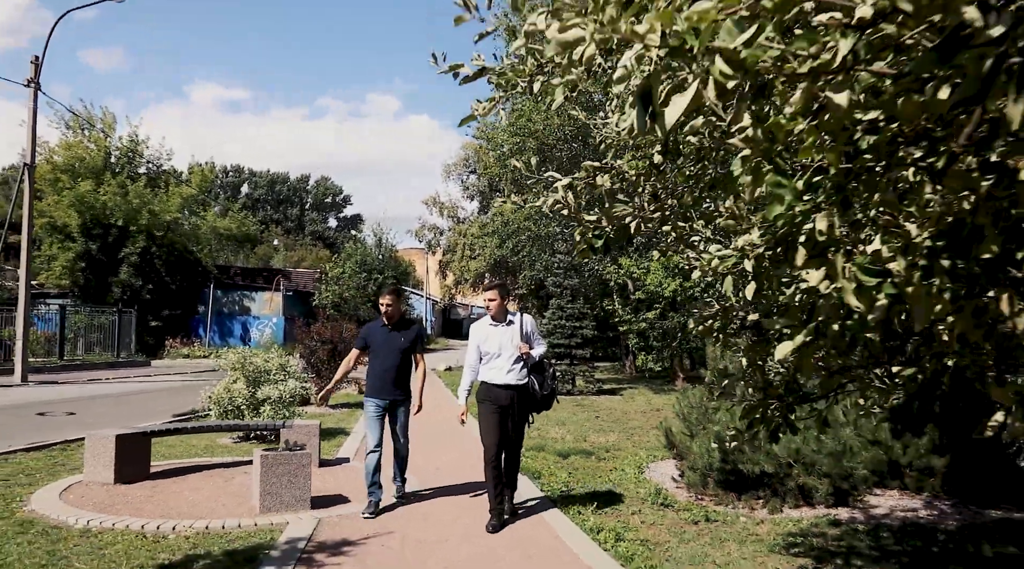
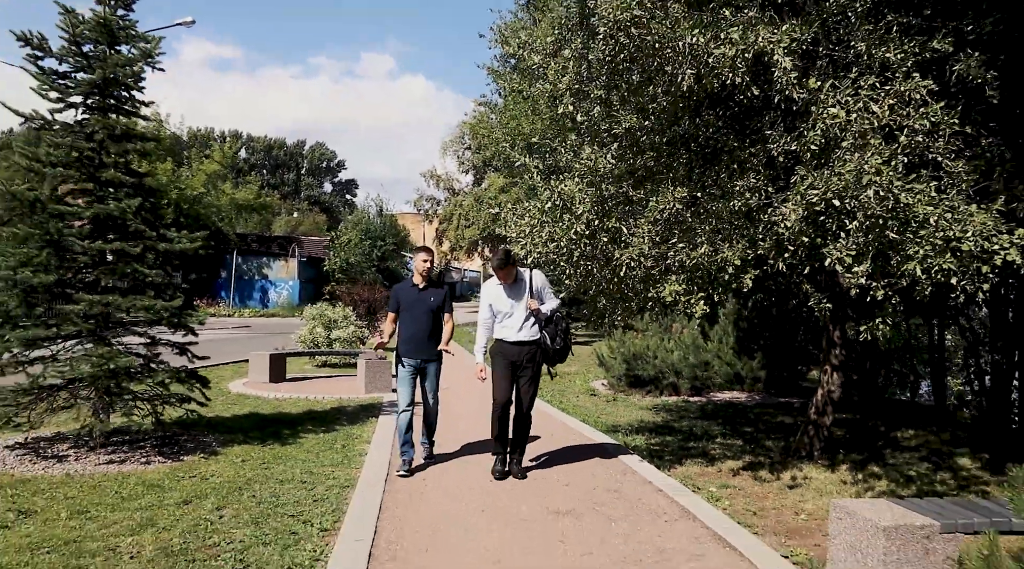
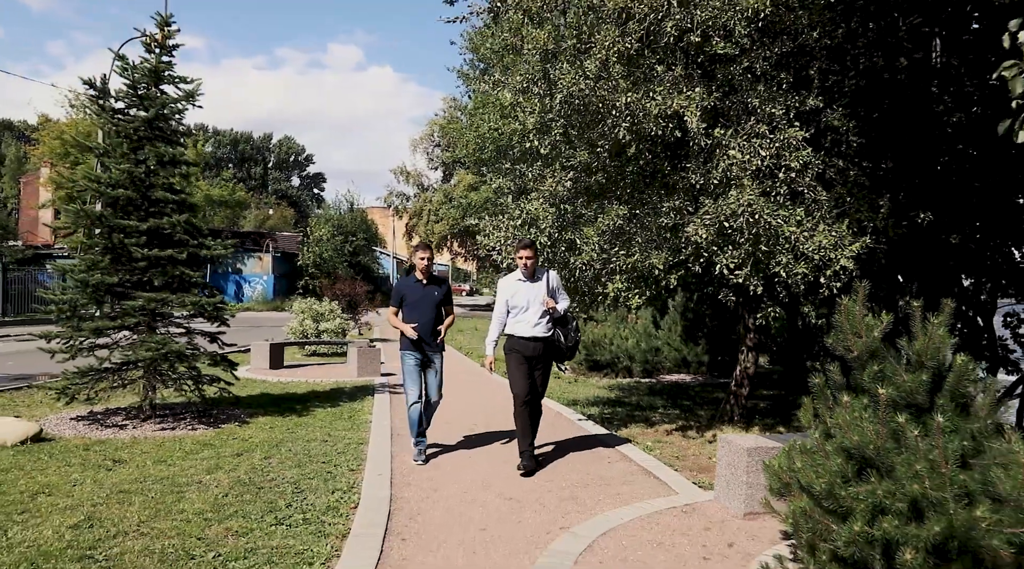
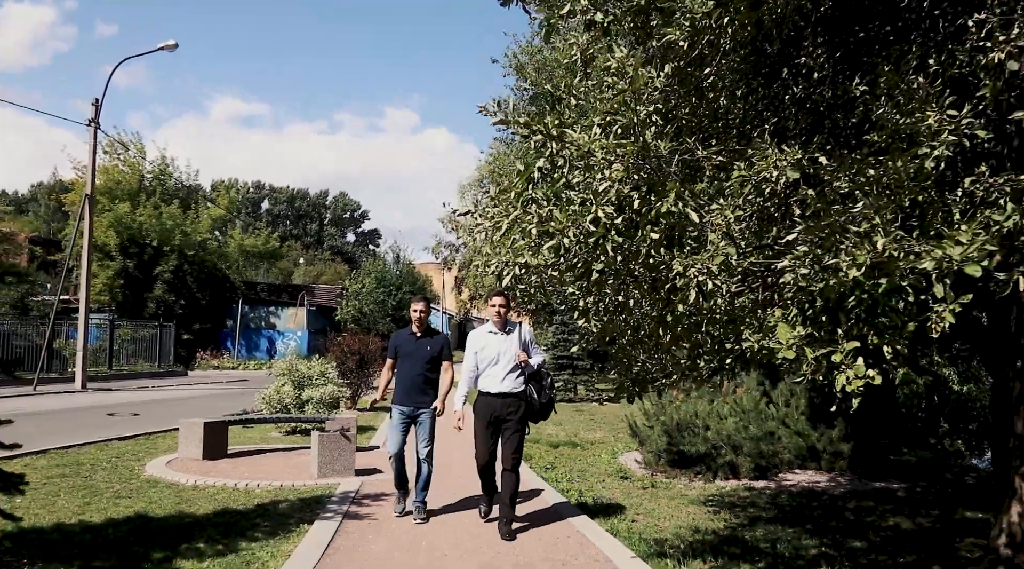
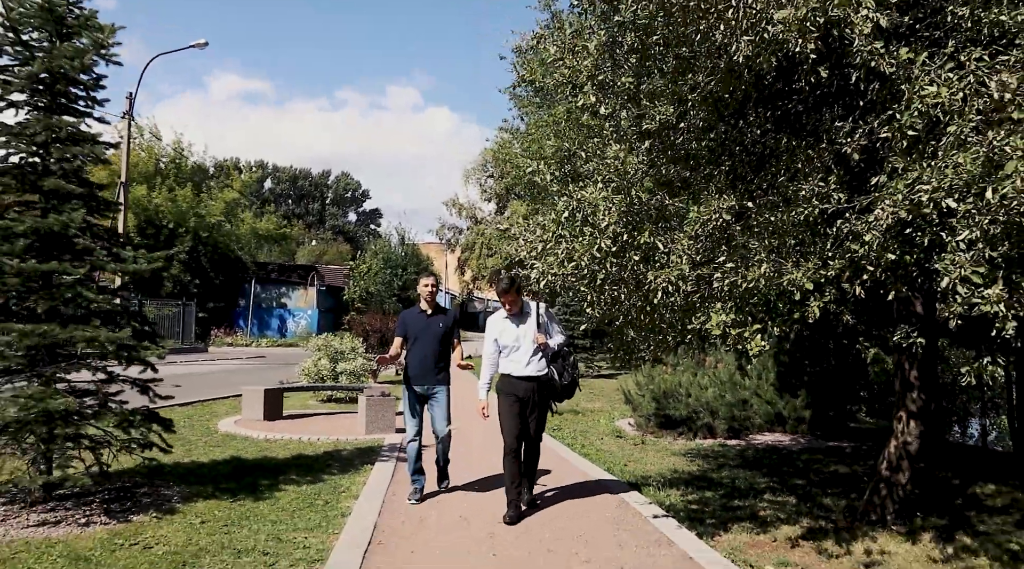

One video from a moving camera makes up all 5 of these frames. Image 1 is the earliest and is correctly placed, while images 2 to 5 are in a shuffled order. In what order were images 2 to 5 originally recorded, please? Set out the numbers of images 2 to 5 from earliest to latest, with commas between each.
4, 5, 2, 3
